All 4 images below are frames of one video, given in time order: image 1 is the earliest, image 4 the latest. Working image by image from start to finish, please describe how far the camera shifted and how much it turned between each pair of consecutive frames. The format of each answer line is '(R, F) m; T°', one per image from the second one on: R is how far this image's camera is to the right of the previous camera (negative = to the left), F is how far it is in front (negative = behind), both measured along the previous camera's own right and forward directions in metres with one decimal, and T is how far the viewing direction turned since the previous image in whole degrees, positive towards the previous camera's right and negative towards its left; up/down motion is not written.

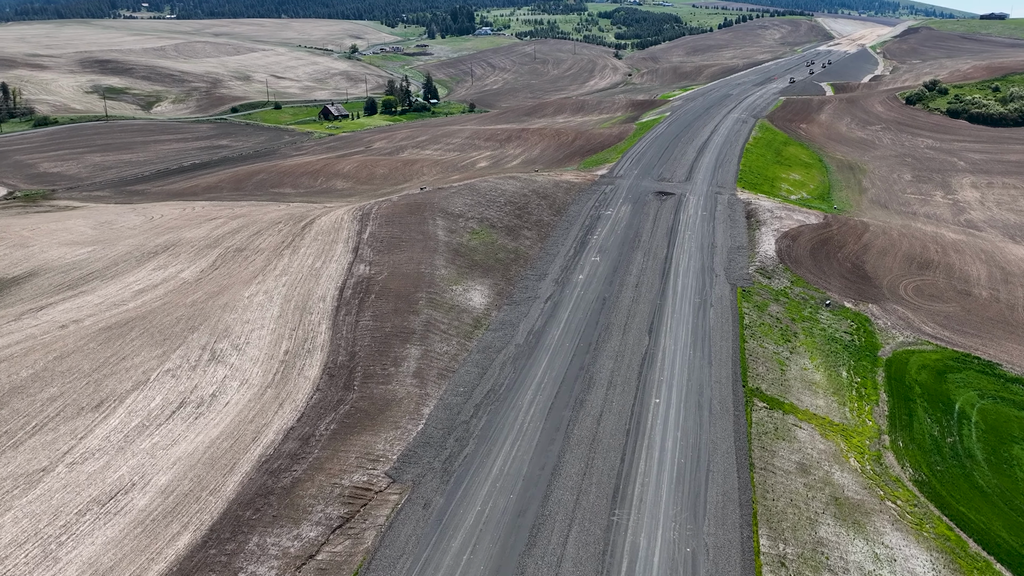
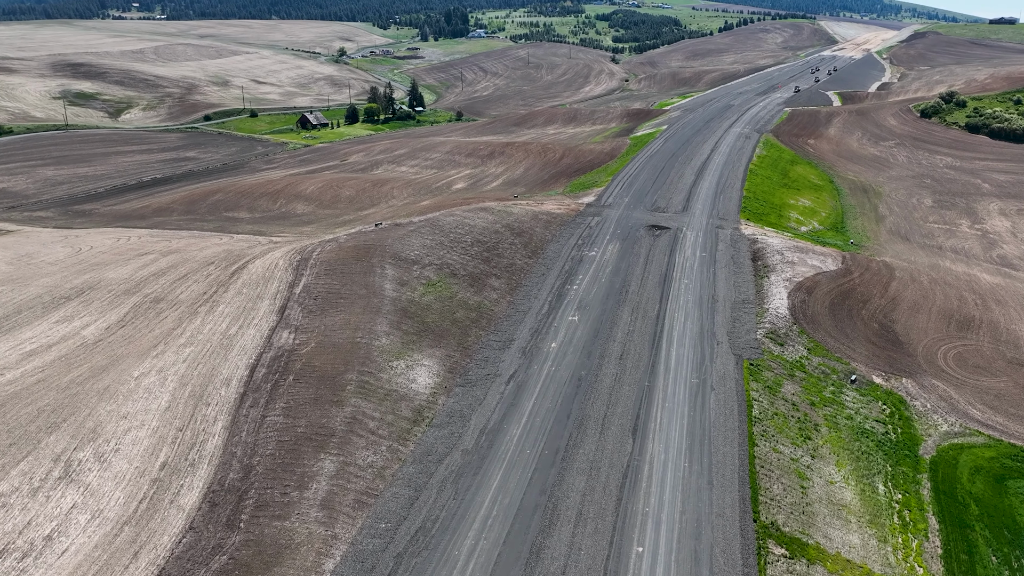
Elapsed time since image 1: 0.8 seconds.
(+1.8, +6.1) m; 0°
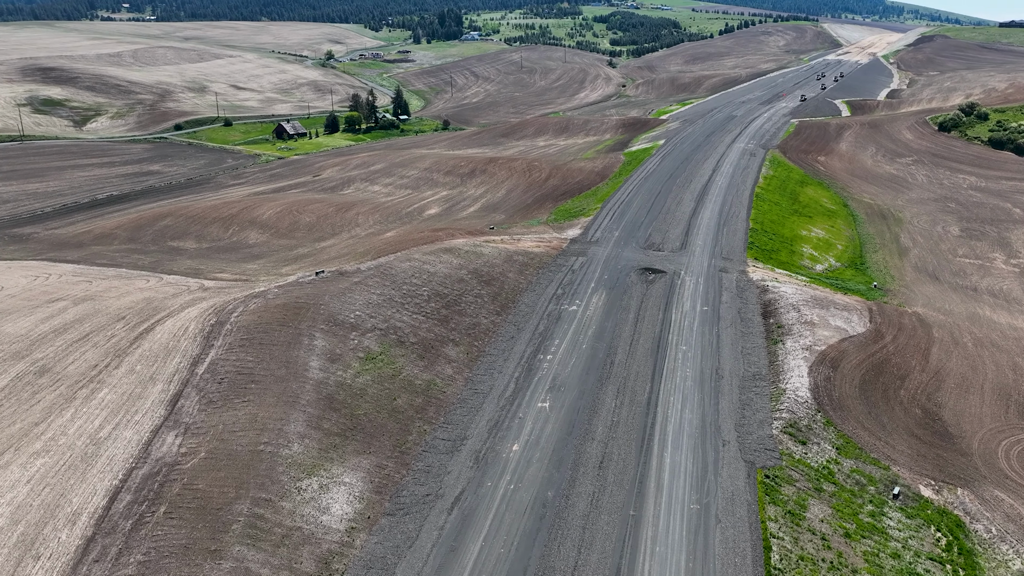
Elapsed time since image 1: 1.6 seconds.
(+1.7, +6.0) m; 0°
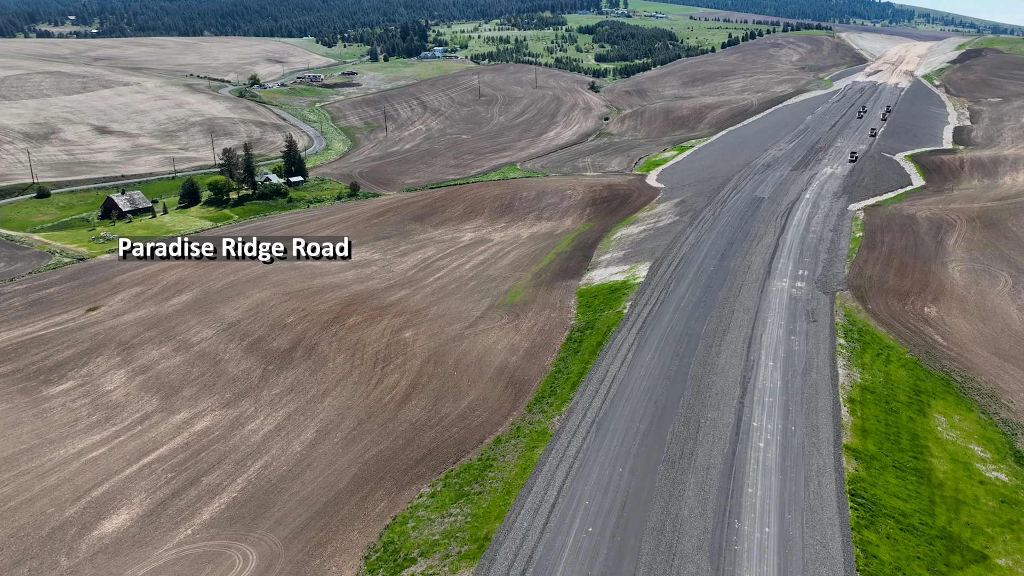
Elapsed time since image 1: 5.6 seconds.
(+8.1, +29.7) m; 0°
